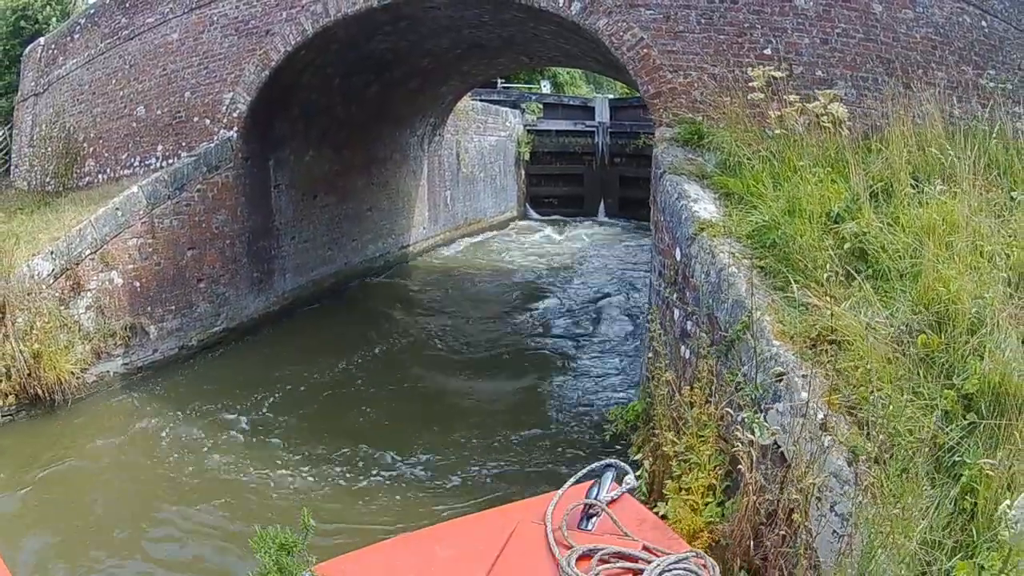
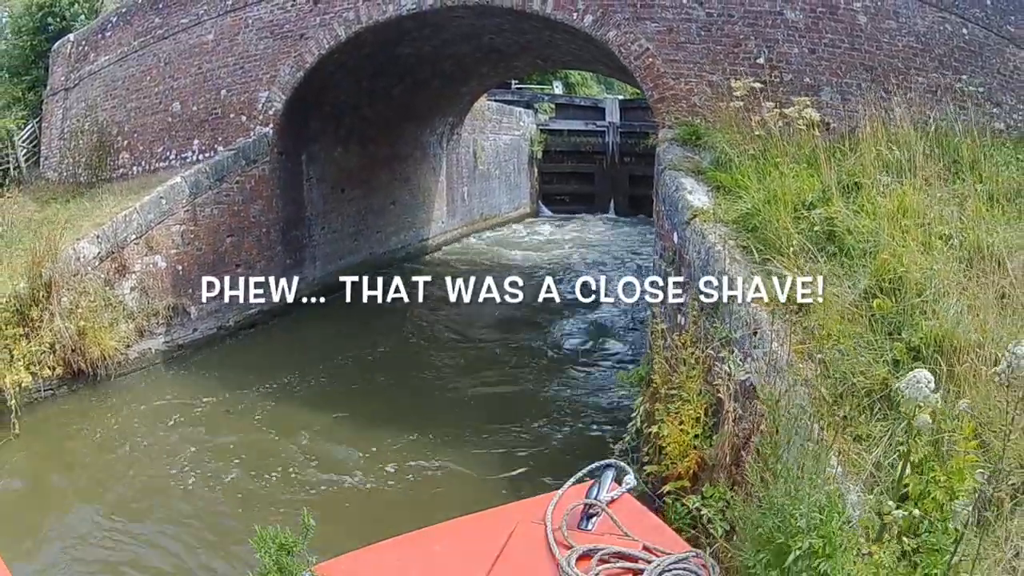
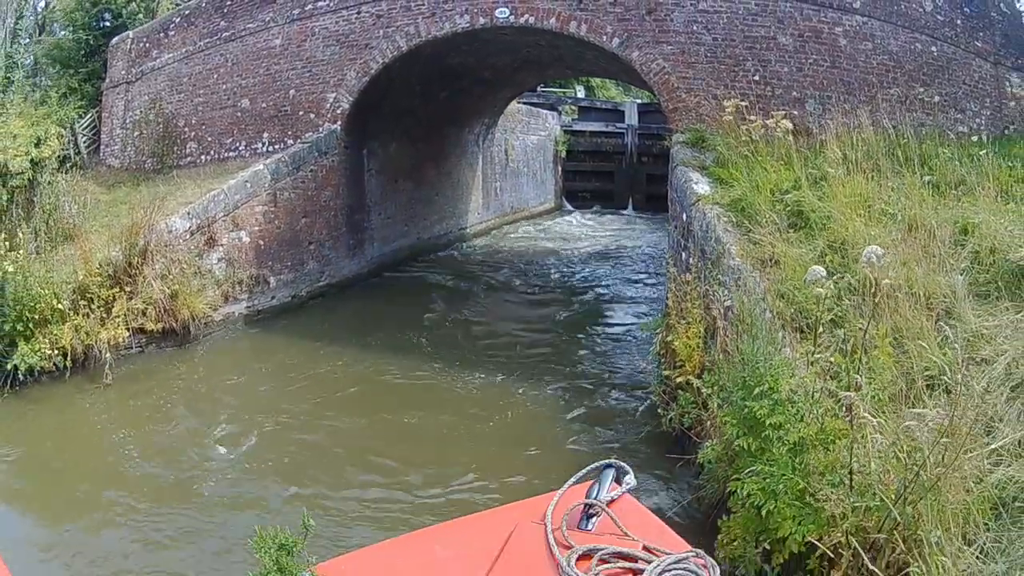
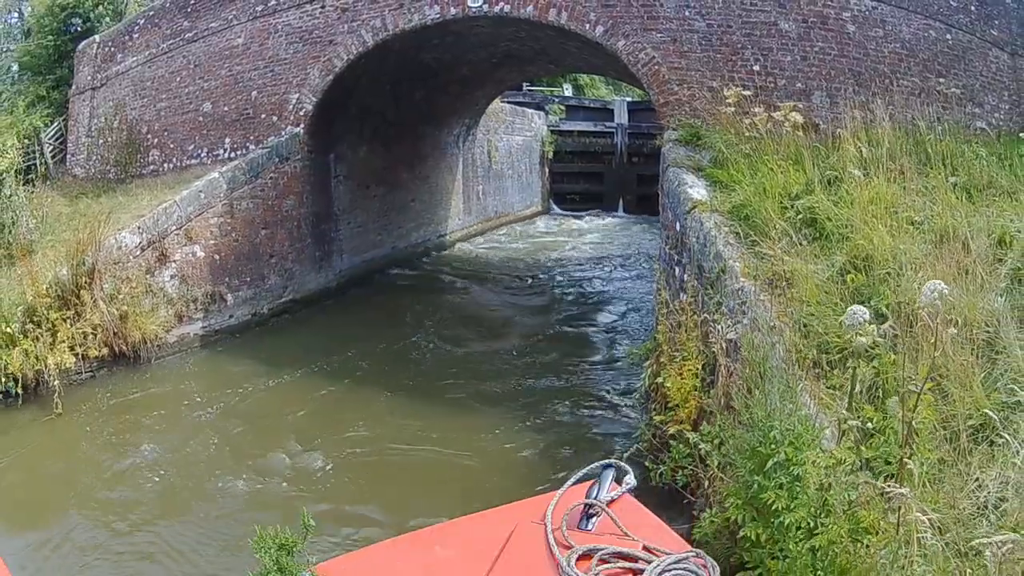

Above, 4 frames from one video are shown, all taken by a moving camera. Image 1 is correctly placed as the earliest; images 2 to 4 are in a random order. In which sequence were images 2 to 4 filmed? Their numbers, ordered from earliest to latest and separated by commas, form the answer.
2, 4, 3
